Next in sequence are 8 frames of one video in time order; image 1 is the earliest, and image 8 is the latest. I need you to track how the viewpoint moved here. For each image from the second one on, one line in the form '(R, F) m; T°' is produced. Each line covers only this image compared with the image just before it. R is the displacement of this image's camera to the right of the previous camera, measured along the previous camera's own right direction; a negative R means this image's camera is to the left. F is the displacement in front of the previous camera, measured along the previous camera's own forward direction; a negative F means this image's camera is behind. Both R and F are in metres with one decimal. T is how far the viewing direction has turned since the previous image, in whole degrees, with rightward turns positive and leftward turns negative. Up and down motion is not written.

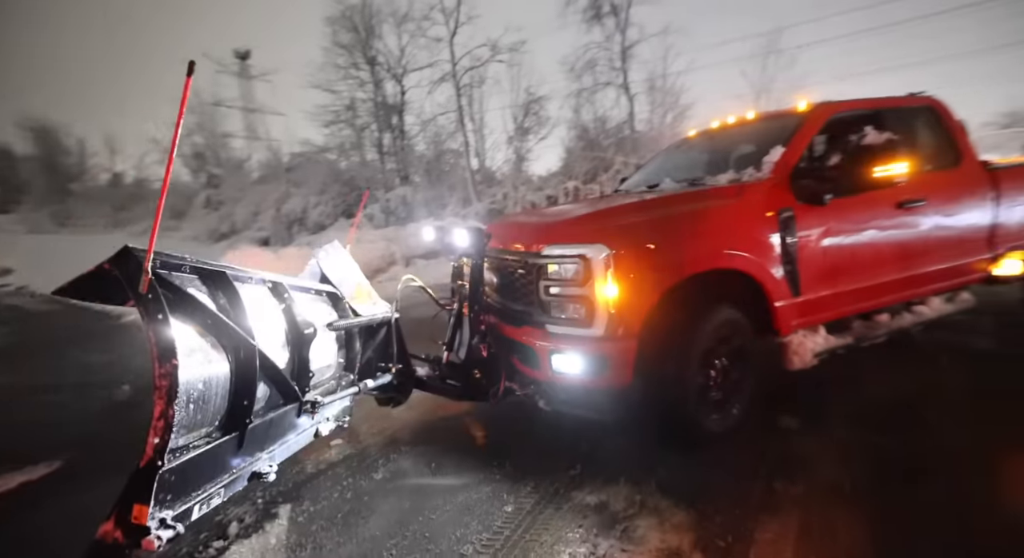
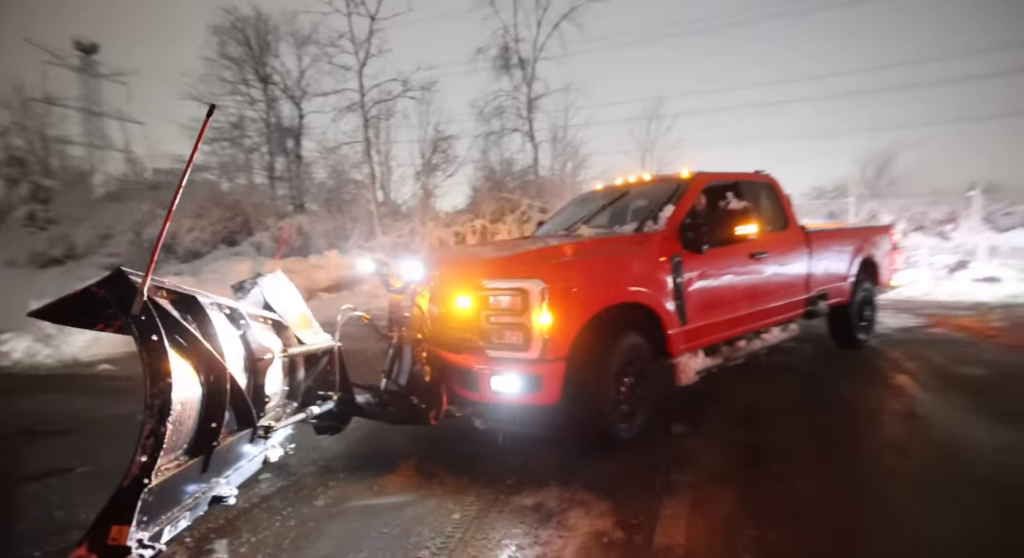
(-0.3, -0.4) m; +11°
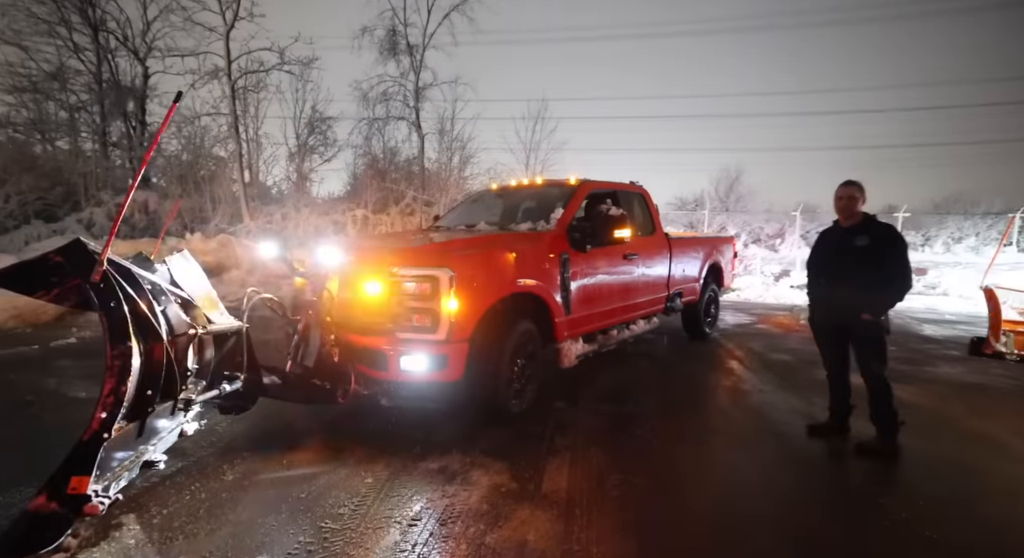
(-0.2, -0.4) m; +14°
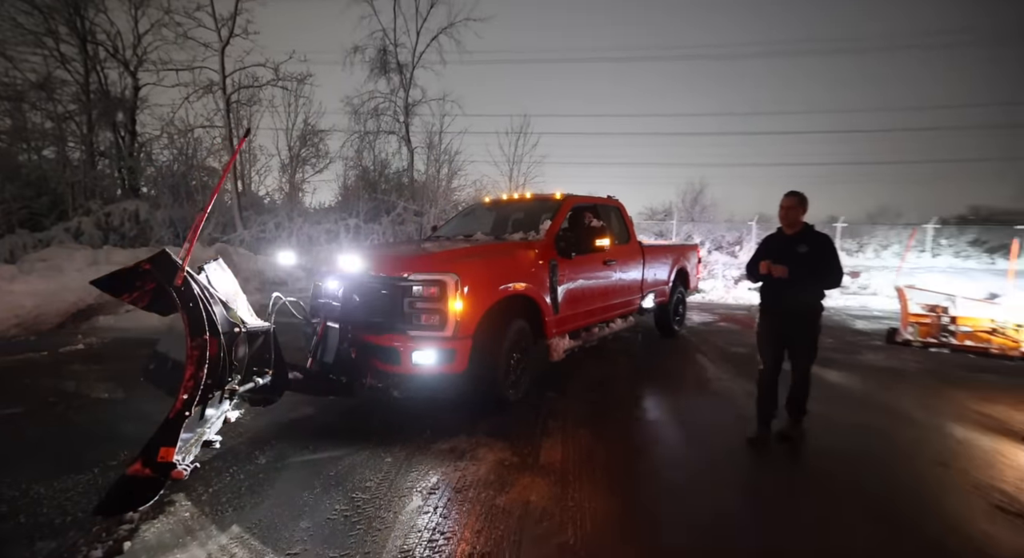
(-0.1, -0.6) m; +2°
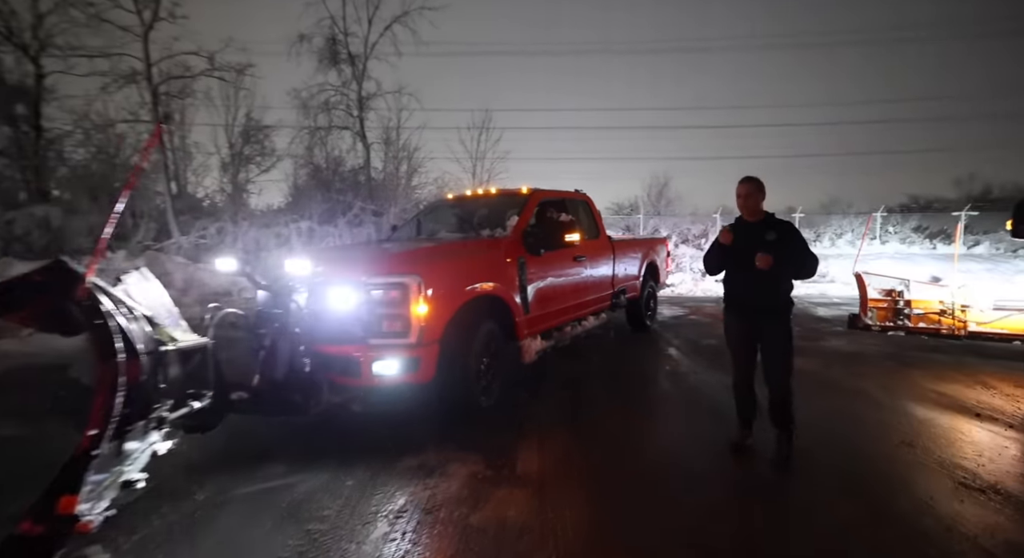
(0.0, +0.3) m; +4°
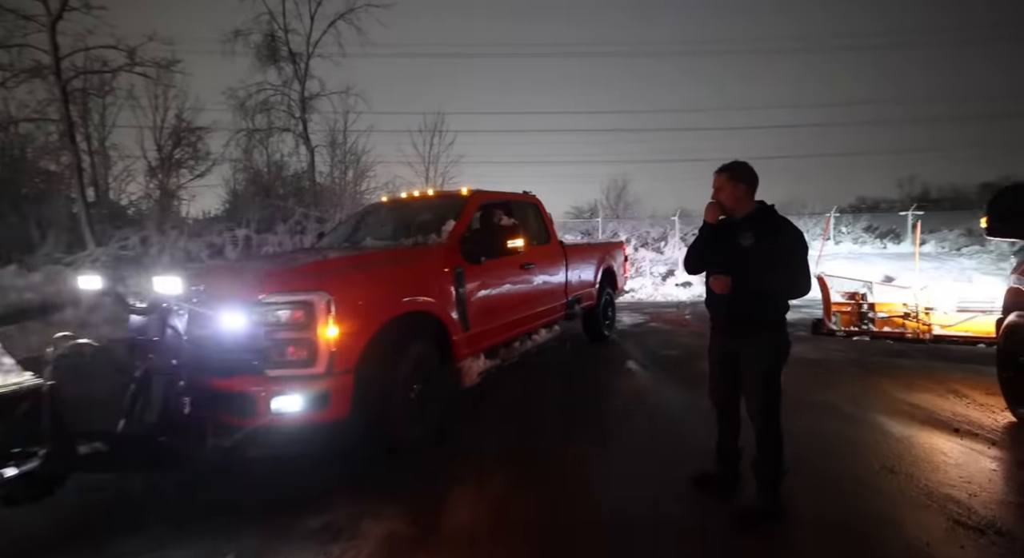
(+0.2, +0.5) m; +5°
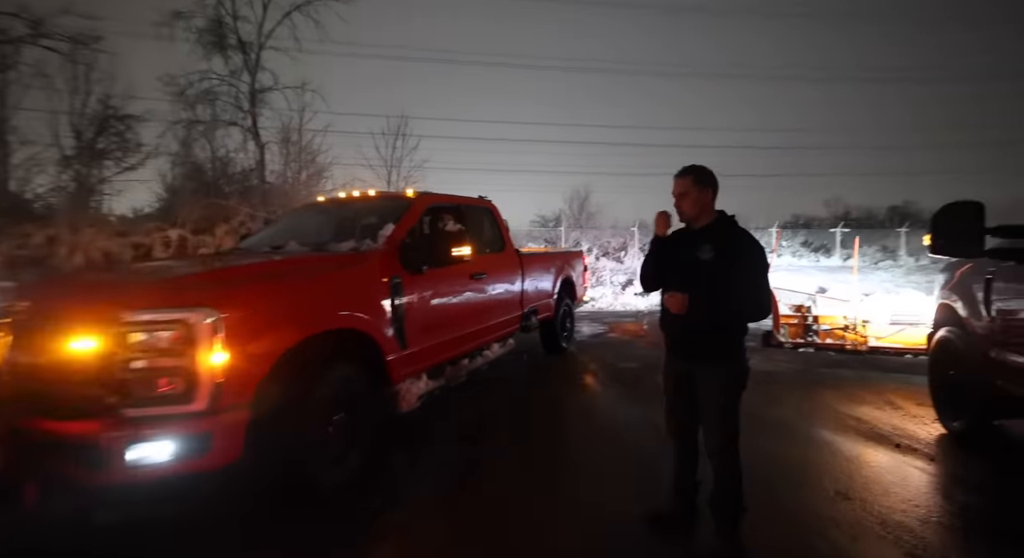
(+0.1, +0.4) m; +4°
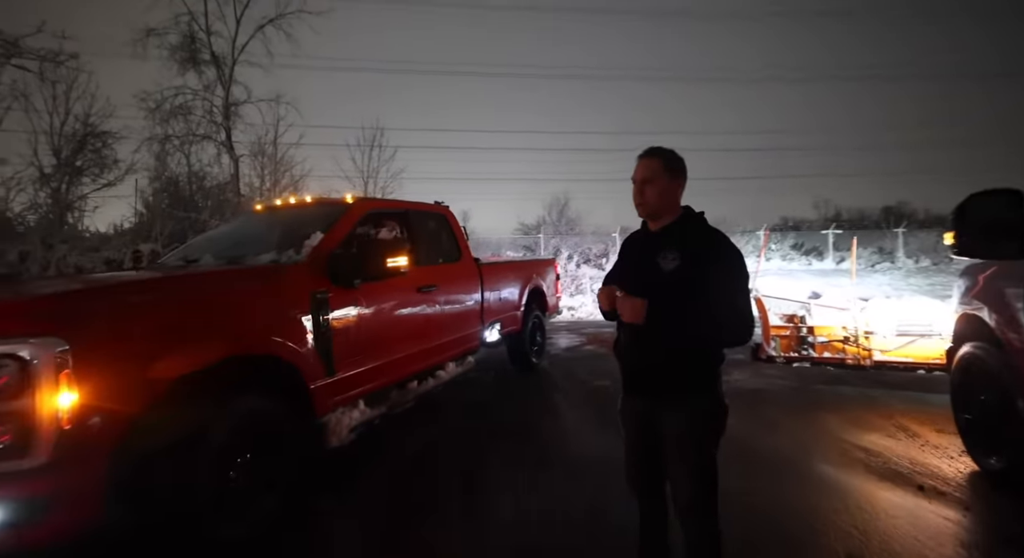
(+0.3, +0.5) m; +1°
